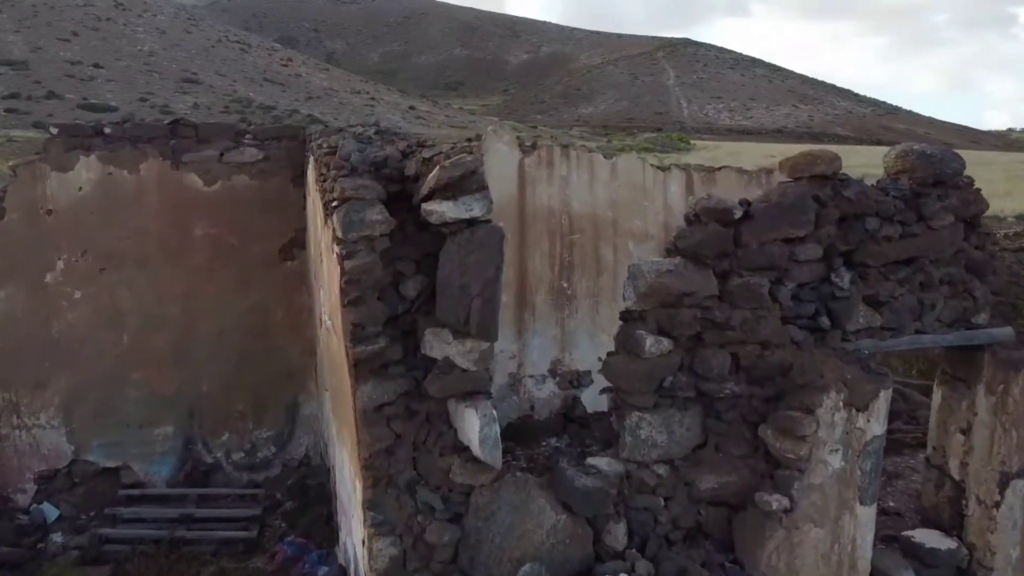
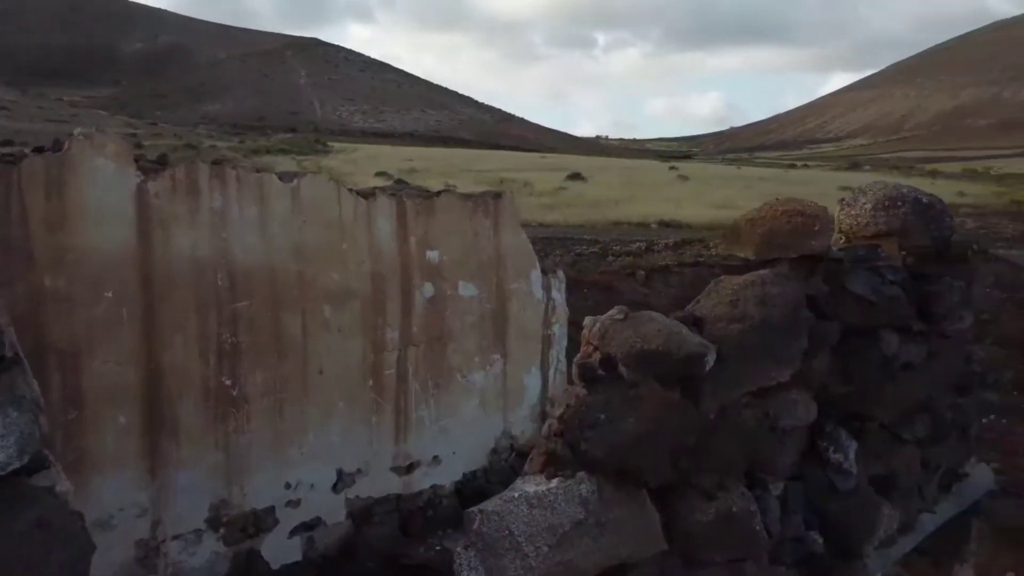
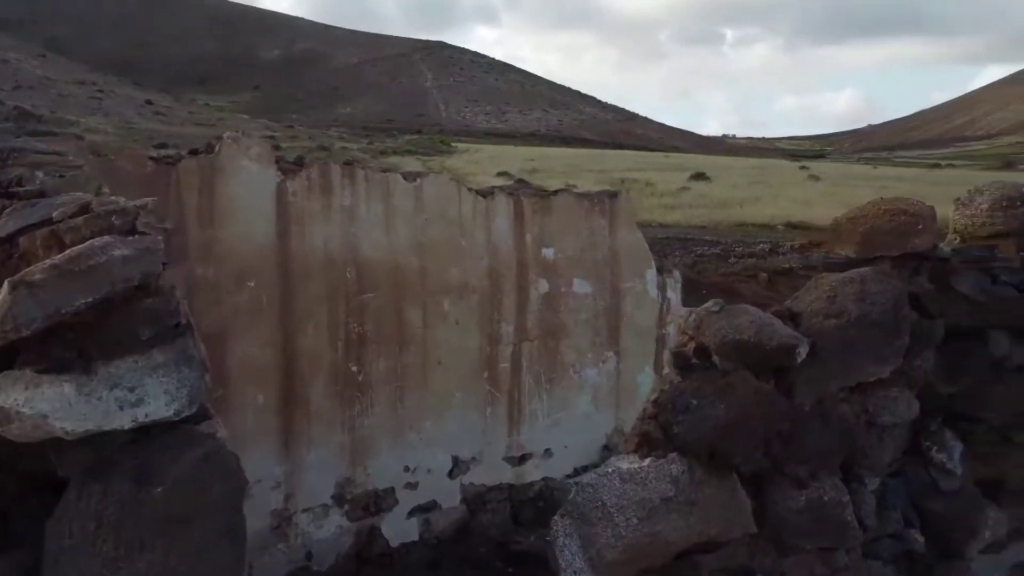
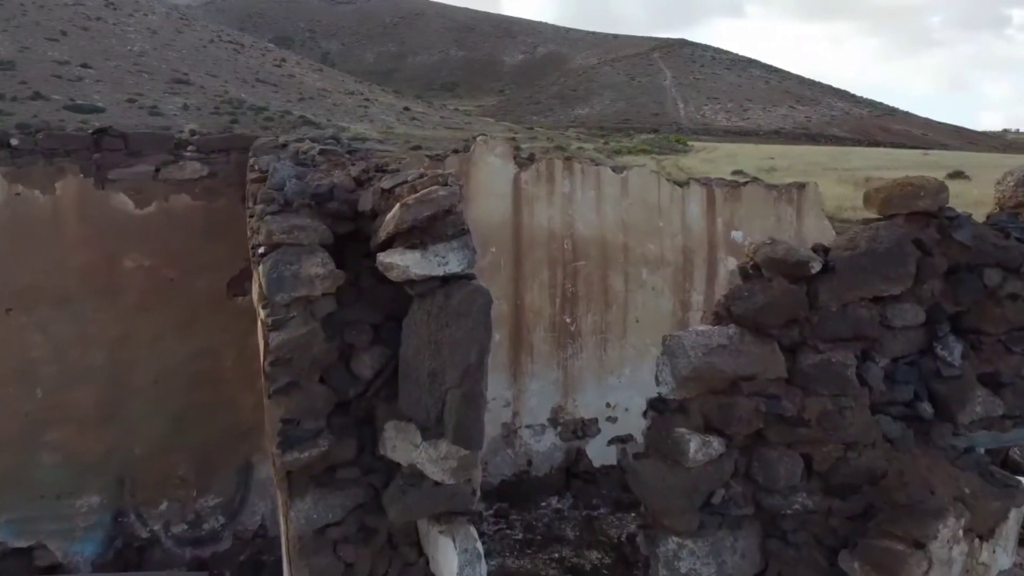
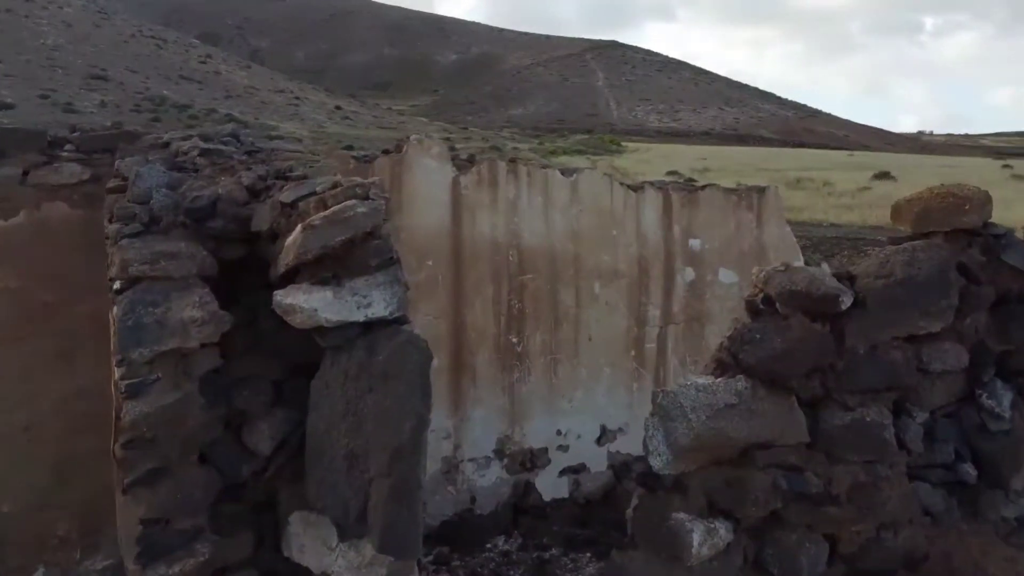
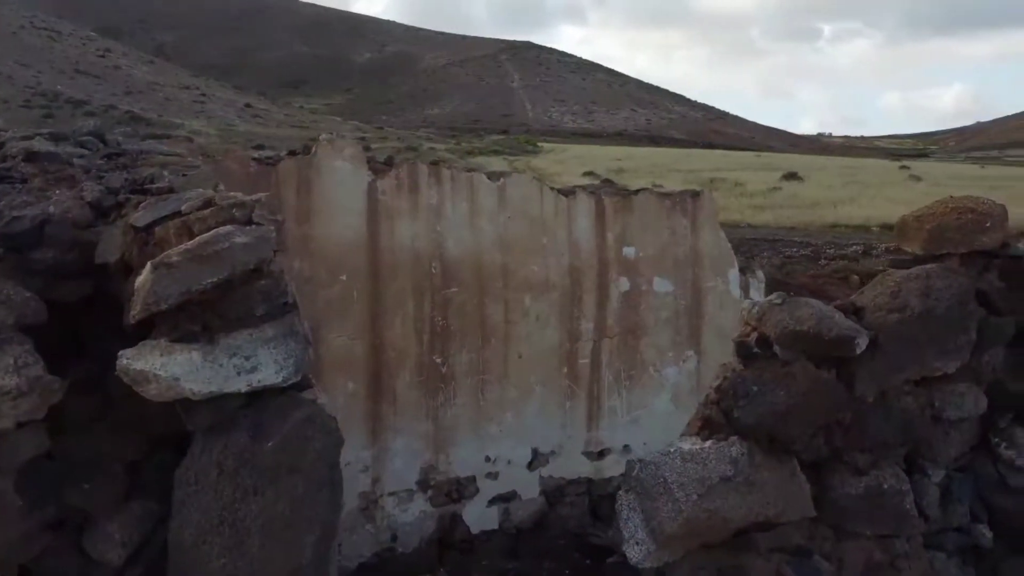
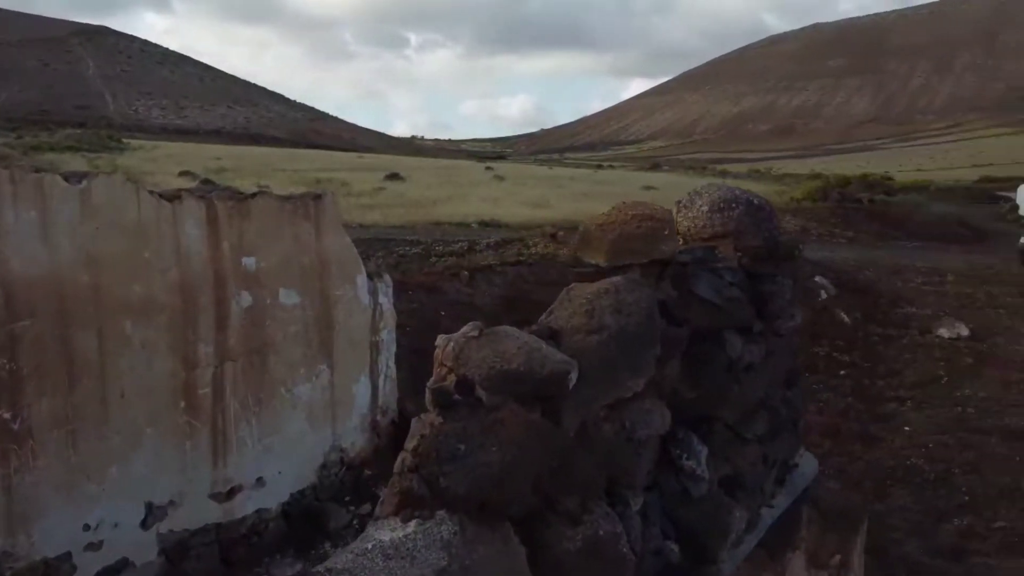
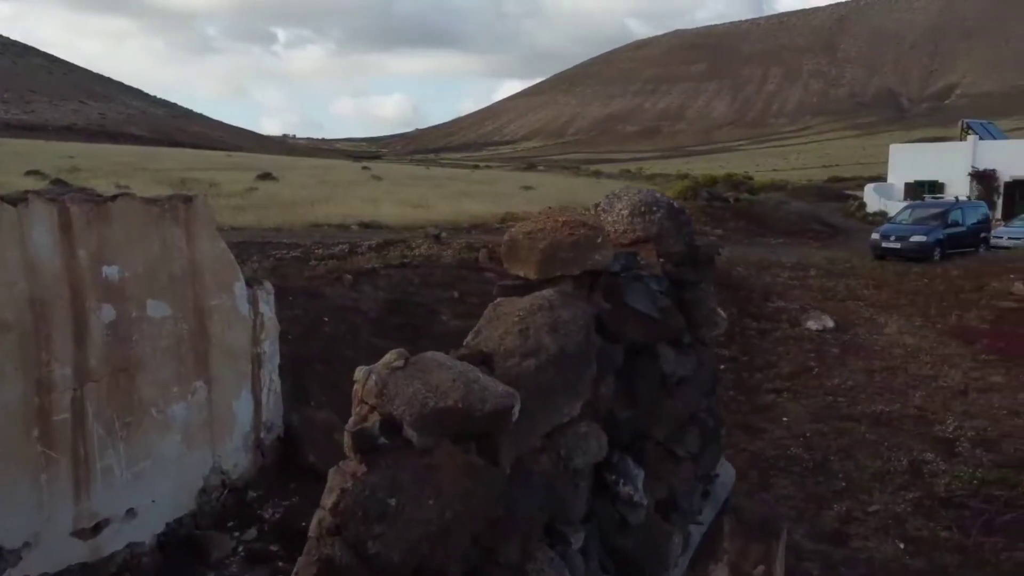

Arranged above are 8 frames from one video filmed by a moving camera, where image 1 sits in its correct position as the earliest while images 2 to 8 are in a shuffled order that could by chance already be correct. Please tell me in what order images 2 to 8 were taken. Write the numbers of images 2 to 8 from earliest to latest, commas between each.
4, 5, 6, 3, 2, 7, 8
